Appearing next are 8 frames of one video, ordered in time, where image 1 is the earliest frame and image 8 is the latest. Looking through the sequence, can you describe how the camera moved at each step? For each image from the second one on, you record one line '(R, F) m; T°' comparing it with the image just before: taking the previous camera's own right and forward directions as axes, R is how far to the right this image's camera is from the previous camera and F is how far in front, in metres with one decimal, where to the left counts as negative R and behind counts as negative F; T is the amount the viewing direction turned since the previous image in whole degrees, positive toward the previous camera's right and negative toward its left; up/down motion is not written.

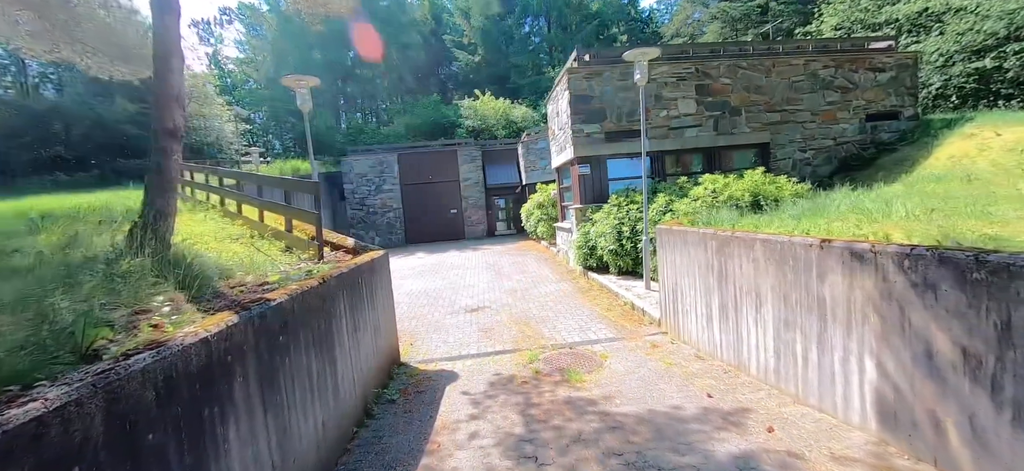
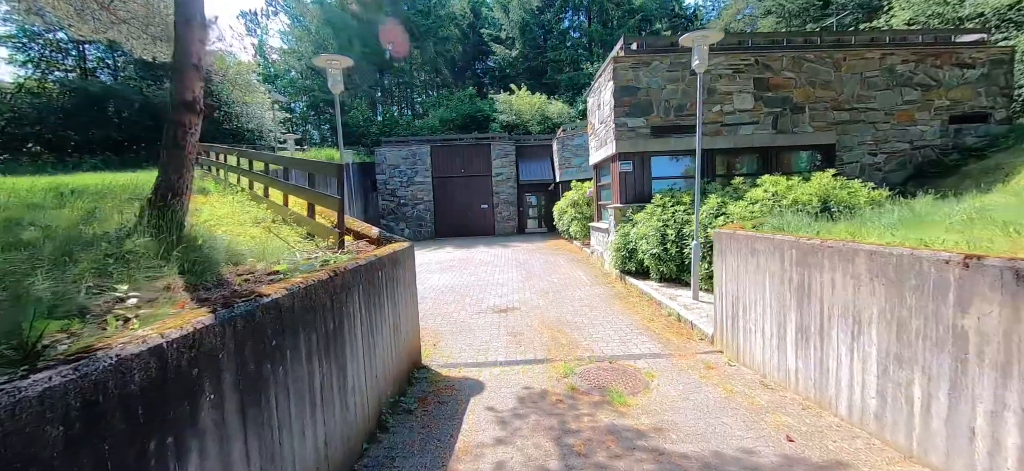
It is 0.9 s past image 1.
(-0.1, +0.5) m; -4°
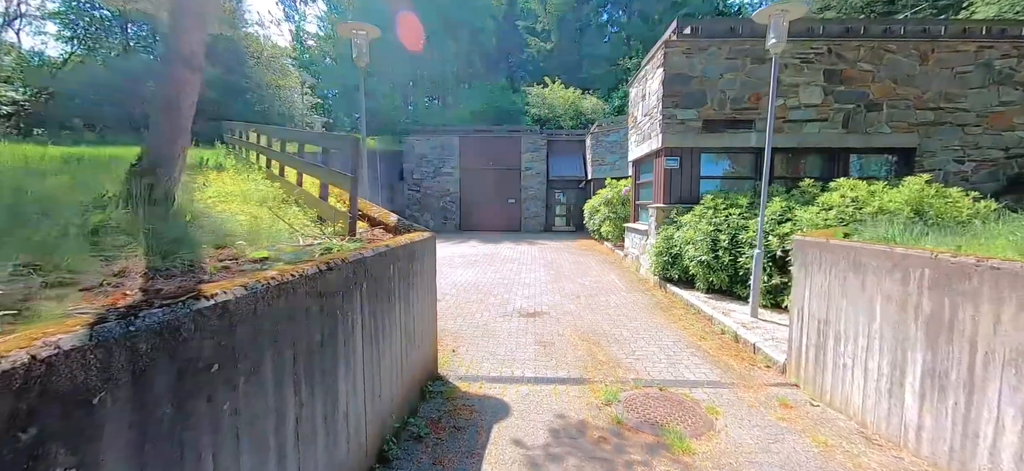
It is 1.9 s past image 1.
(-0.1, +0.6) m; -3°
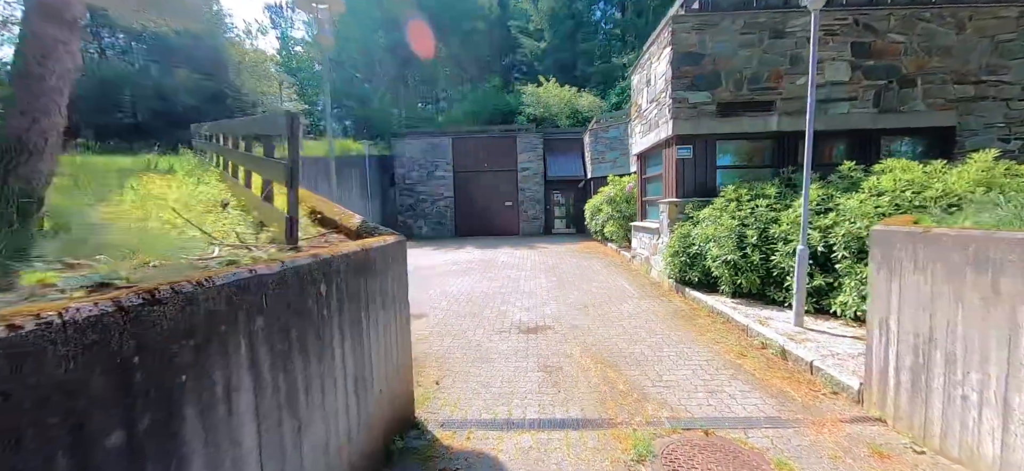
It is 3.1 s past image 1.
(0.0, +0.8) m; 0°
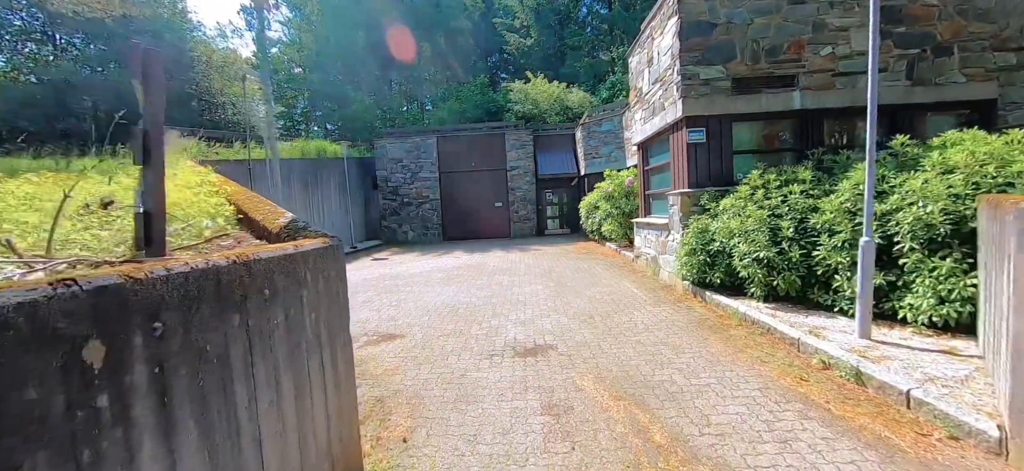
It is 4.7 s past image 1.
(0.0, +0.9) m; +1°
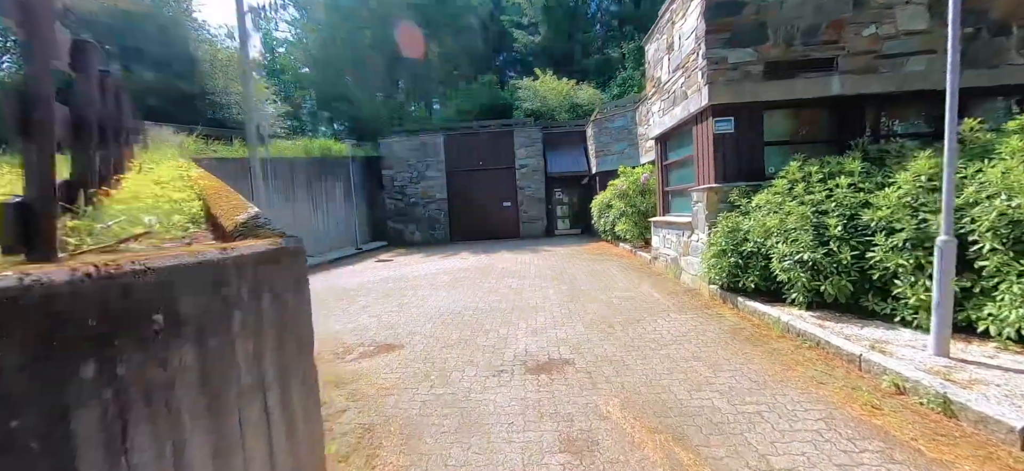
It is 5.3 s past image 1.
(0.0, +0.5) m; -1°
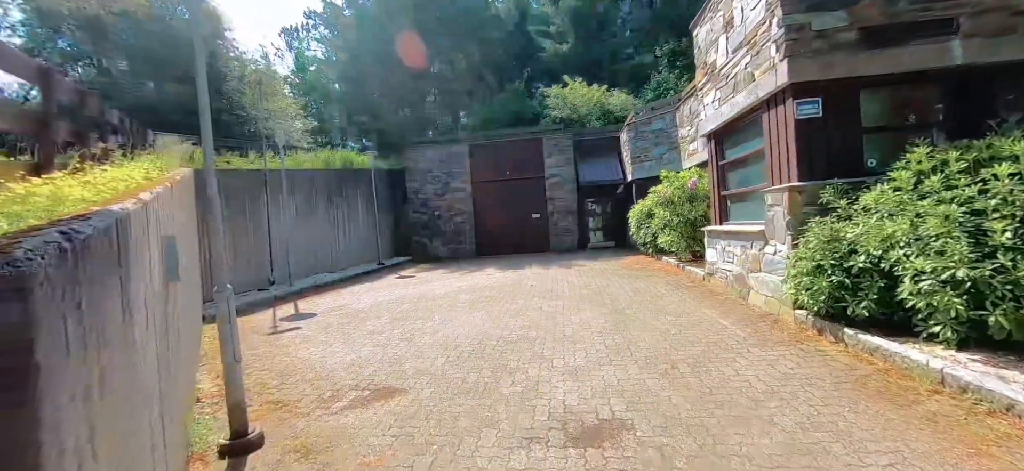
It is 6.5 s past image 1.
(0.0, +1.0) m; -4°
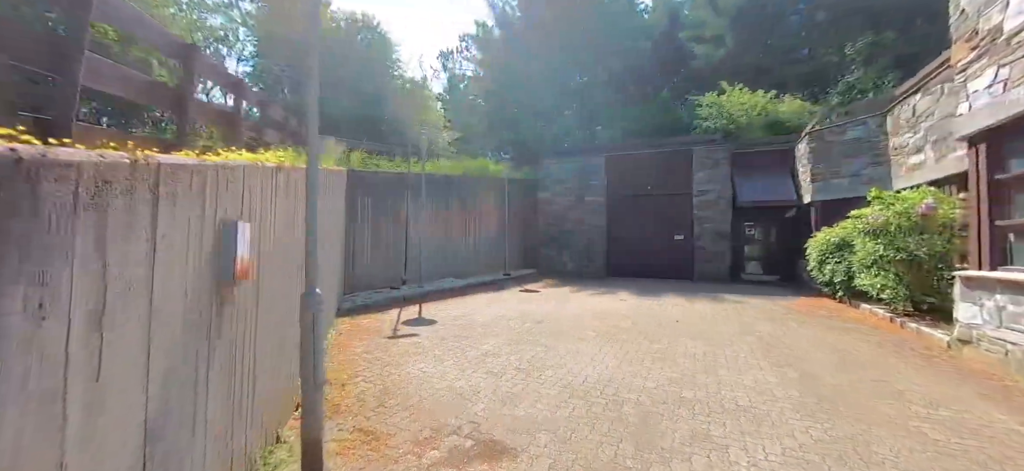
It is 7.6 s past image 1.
(-0.2, +0.9) m; -17°
